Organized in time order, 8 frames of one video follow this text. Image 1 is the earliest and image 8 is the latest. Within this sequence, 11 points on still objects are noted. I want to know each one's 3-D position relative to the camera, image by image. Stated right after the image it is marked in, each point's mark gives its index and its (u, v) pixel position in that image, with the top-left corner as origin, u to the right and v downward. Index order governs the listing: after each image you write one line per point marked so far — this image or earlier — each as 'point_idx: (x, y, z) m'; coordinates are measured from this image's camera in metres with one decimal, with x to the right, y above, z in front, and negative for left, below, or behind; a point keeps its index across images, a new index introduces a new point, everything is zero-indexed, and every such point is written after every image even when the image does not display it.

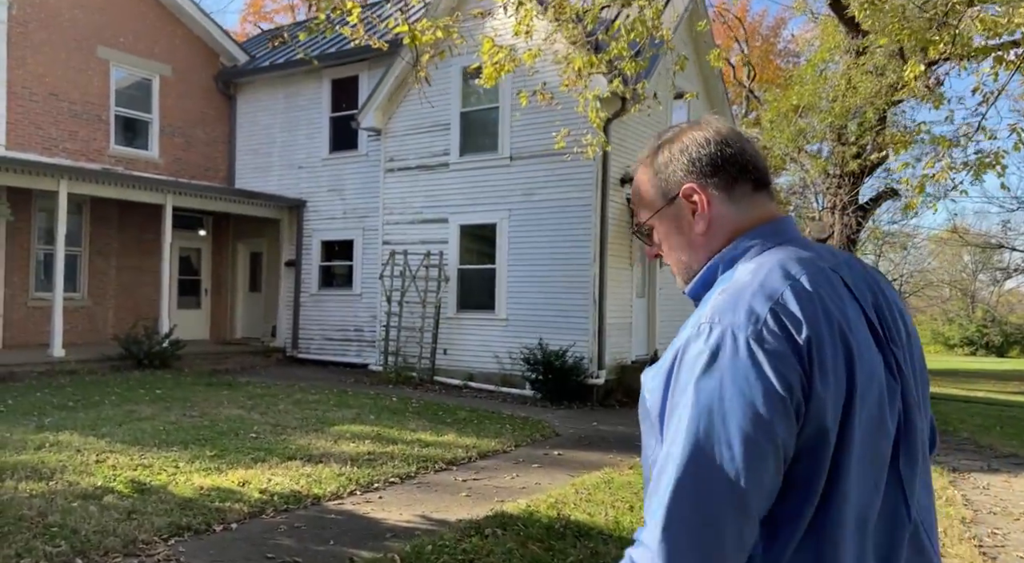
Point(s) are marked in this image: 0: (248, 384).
0: (-3.7, -1.4, +11.7) m
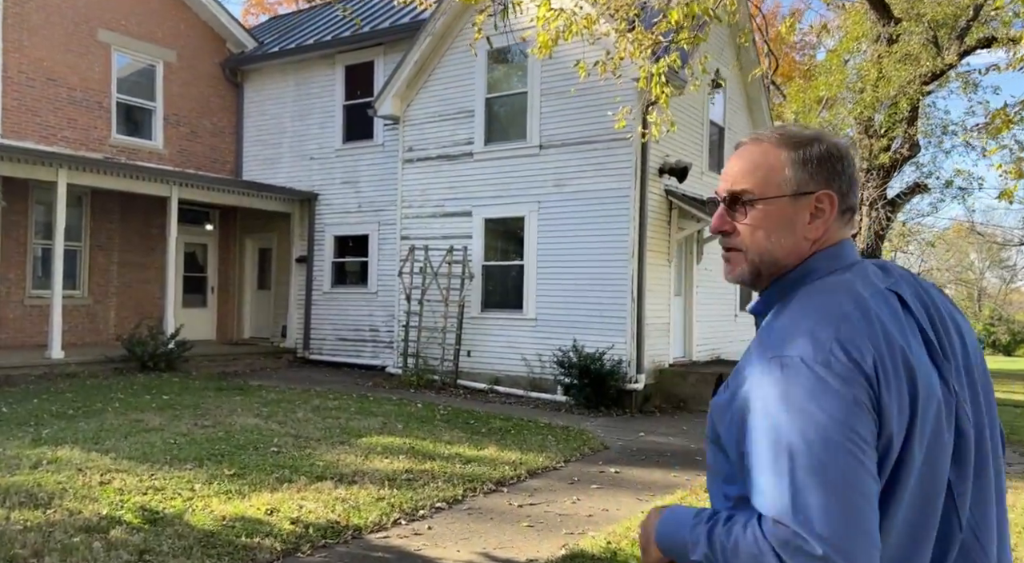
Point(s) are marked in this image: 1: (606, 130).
0: (-3.3, -1.4, +10.9) m
1: (+1.3, +2.0, +11.3) m
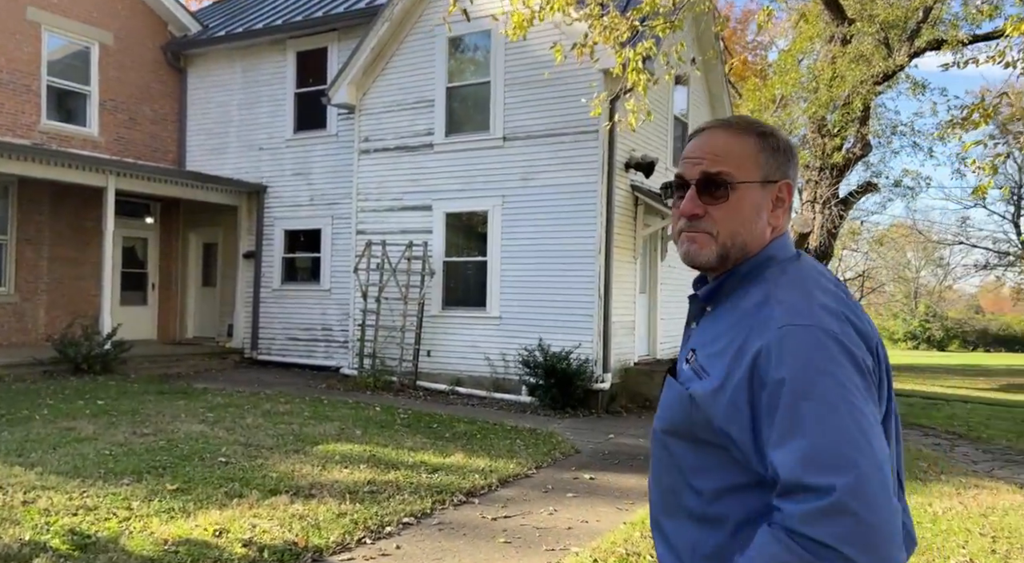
0: (-3.7, -1.3, +10.2) m
1: (+0.8, +2.1, +10.9) m
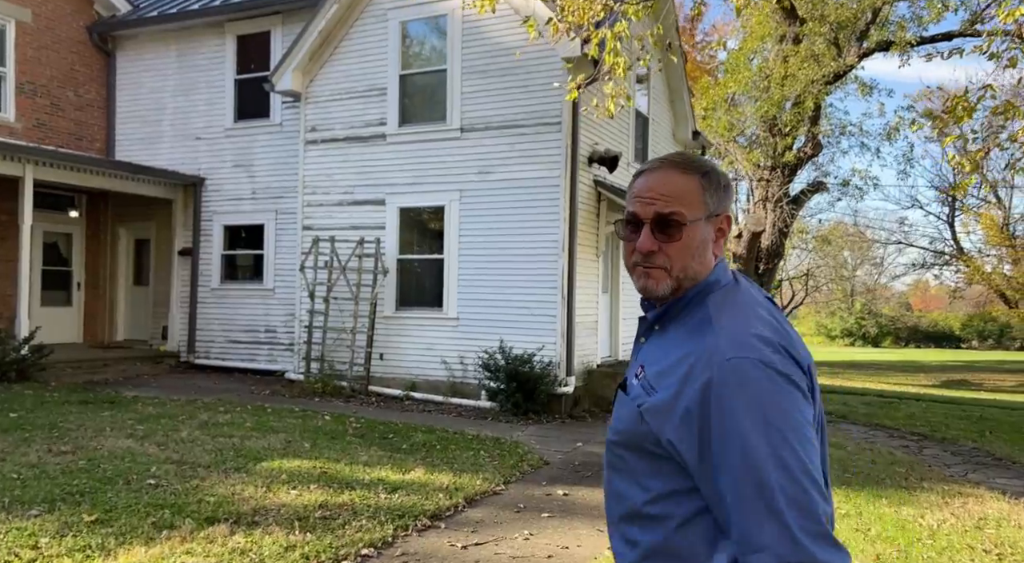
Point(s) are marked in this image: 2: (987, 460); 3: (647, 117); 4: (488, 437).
0: (-4.2, -1.3, +9.3) m
1: (+0.3, +2.1, +10.3) m
2: (+5.2, -2.0, +9.1) m
3: (+2.2, +2.7, +13.6) m
4: (-0.2, -1.5, +8.3) m
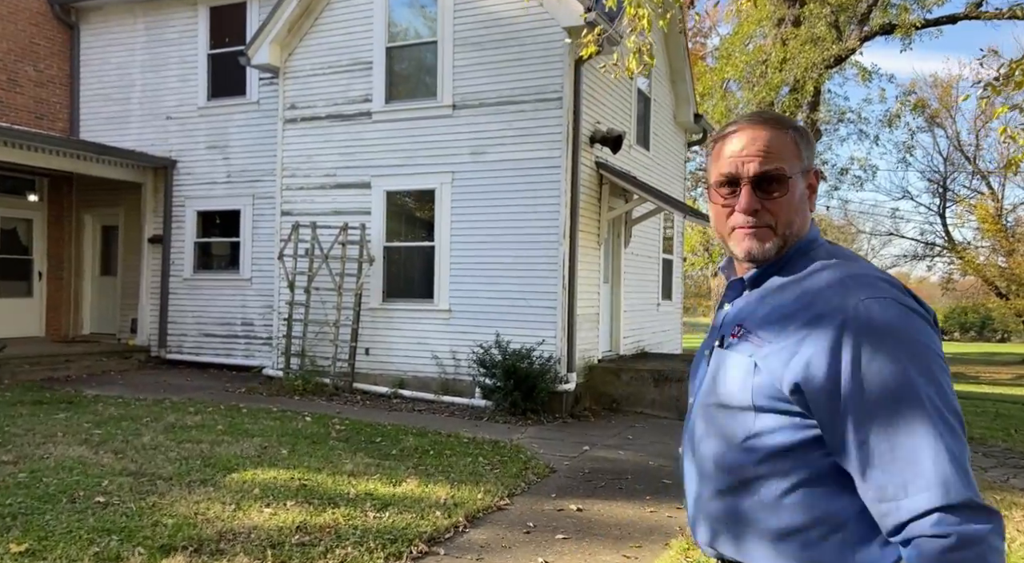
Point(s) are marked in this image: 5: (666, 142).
0: (-4.2, -1.2, +8.5) m
1: (+0.3, +2.2, +9.5) m
2: (+5.1, -1.8, +8.5) m
3: (+2.1, +2.8, +12.8) m
4: (-0.2, -1.4, +7.6) m
5: (+2.6, +2.3, +14.0) m
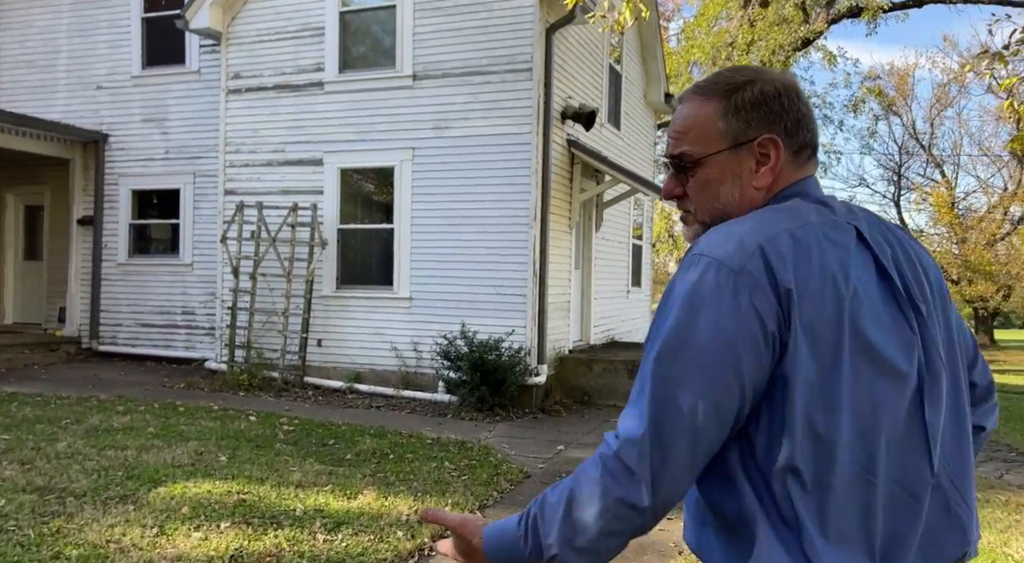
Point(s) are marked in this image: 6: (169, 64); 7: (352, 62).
0: (-4.5, -1.1, +7.6) m
1: (-0.1, +2.4, +8.8) m
2: (+4.8, -1.7, +8.0) m
3: (+1.6, +3.0, +12.1) m
4: (-0.5, -1.3, +6.8) m
5: (+2.0, +2.5, +13.3) m
6: (-4.4, +2.8, +10.7) m
7: (-1.8, +2.5, +9.5) m
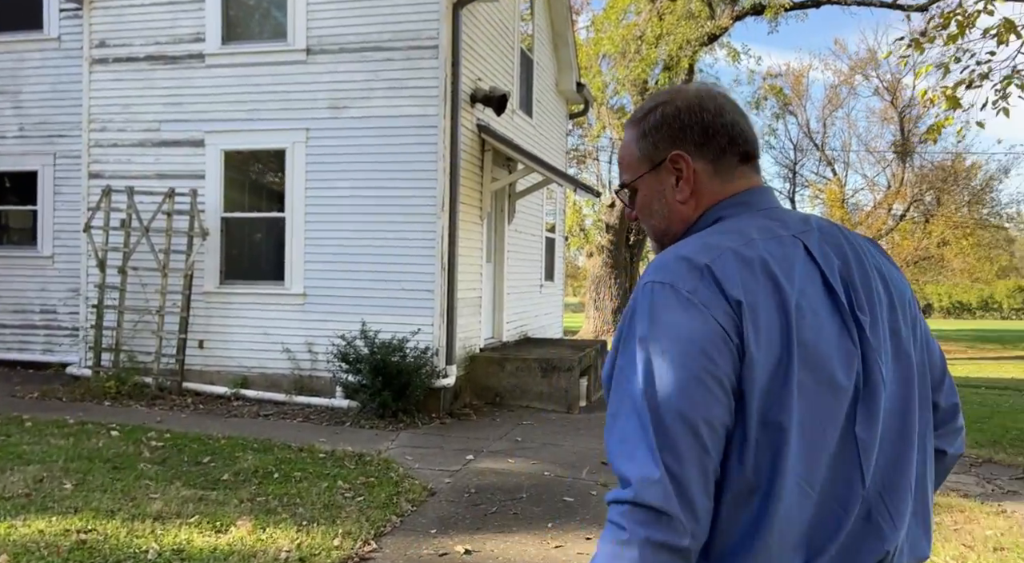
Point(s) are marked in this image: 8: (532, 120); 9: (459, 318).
0: (-5.3, -1.0, +6.4) m
1: (-1.0, +2.4, +8.0) m
2: (+4.0, -1.6, +7.8) m
3: (+0.3, +3.1, +11.5) m
4: (-1.2, -1.3, +6.1) m
5: (+0.5, +2.6, +12.8) m
6: (-5.5, +2.9, +9.5) m
7: (-2.8, +2.6, +8.6) m
8: (+0.3, +2.3, +11.6) m
9: (-0.6, -0.4, +8.5) m
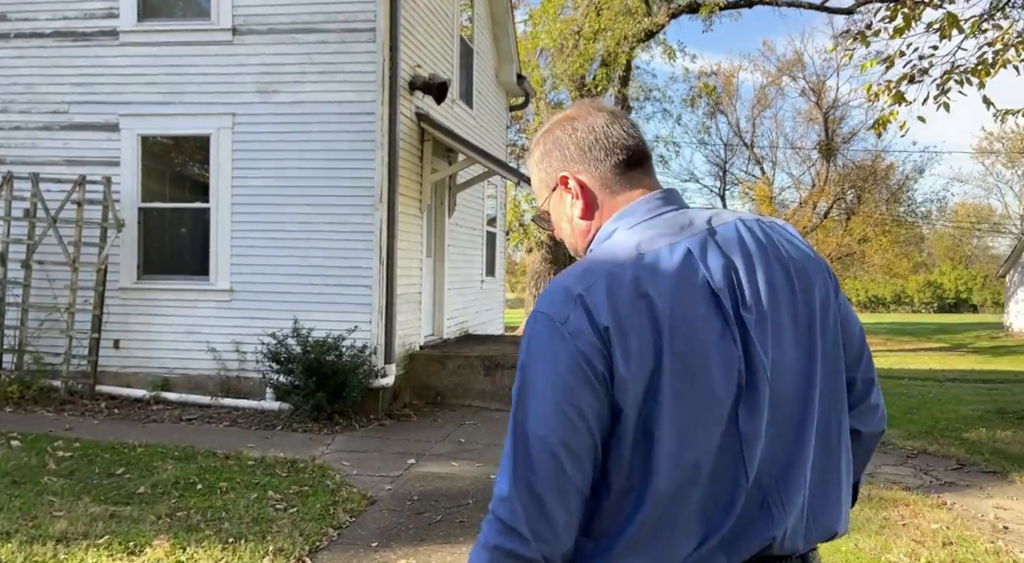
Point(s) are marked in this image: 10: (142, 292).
0: (-5.6, -1.0, +5.6) m
1: (-1.6, +2.5, +7.6) m
2: (+3.4, -1.5, +7.8) m
3: (-0.6, +3.2, +11.2) m
4: (-1.6, -1.2, +5.6) m
5: (-0.4, +2.7, +12.4) m
6: (-6.1, +2.9, +8.7) m
7: (-3.4, +2.6, +8.0) m
8: (-0.5, +2.3, +11.3) m
9: (-1.1, -0.3, +8.0) m
10: (-3.5, -0.1, +7.9) m
